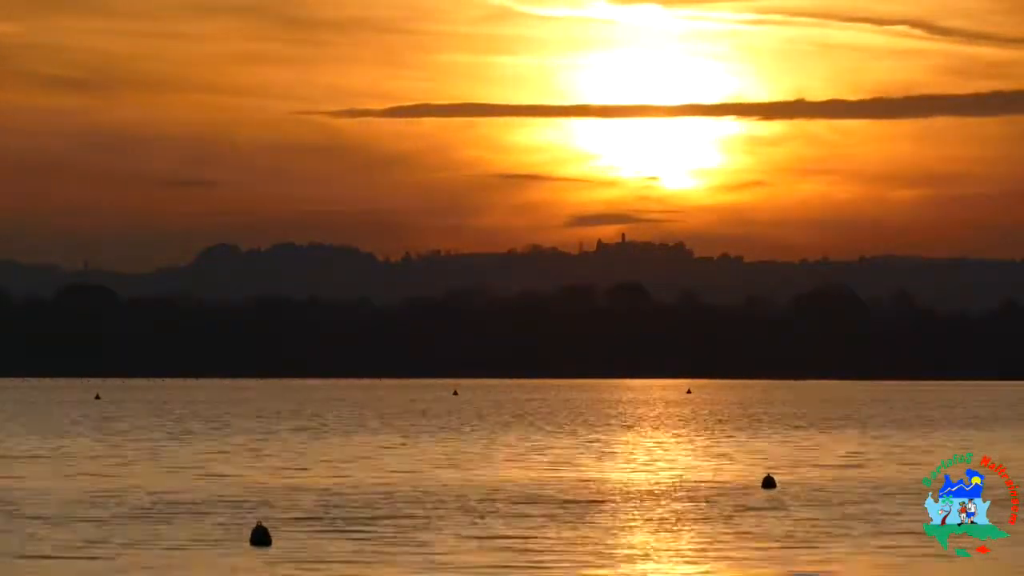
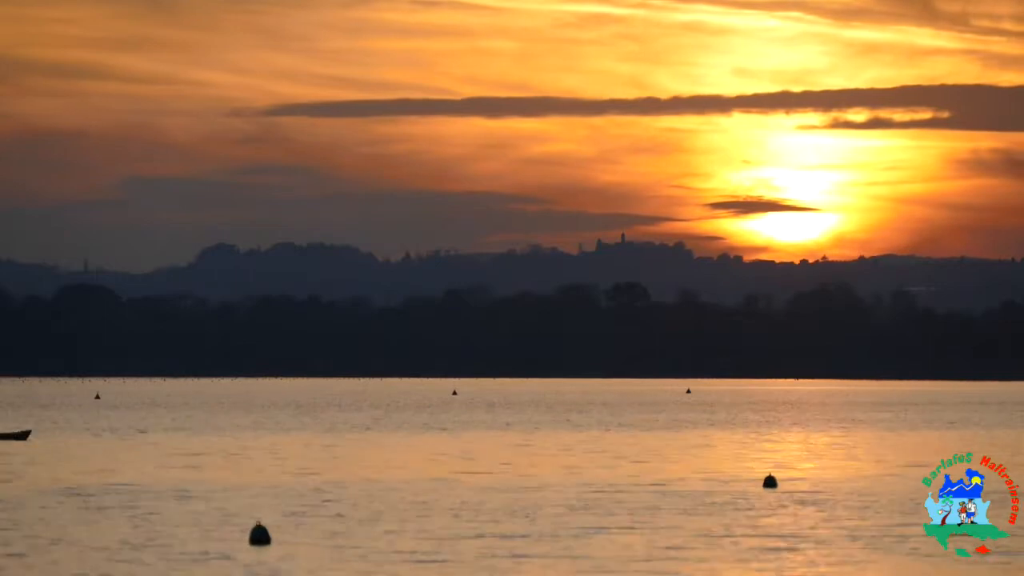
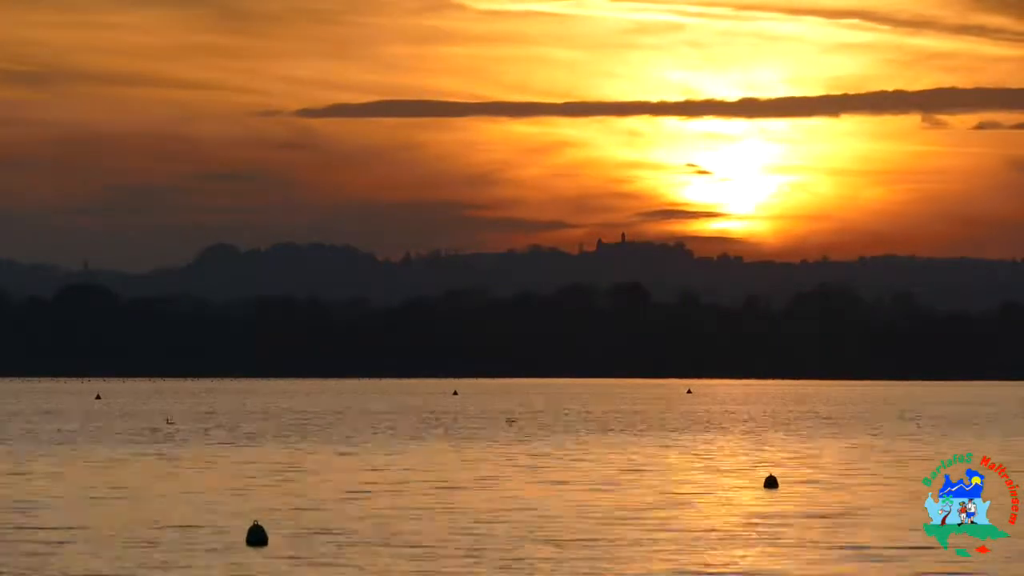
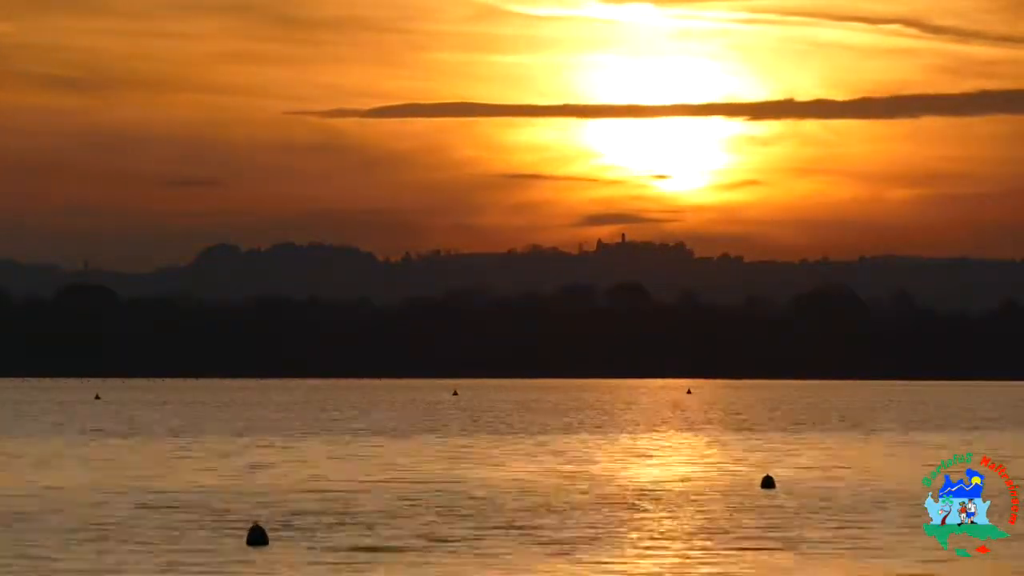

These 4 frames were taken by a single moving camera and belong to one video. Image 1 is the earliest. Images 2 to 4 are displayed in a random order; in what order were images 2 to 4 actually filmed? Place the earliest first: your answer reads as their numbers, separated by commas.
4, 3, 2
